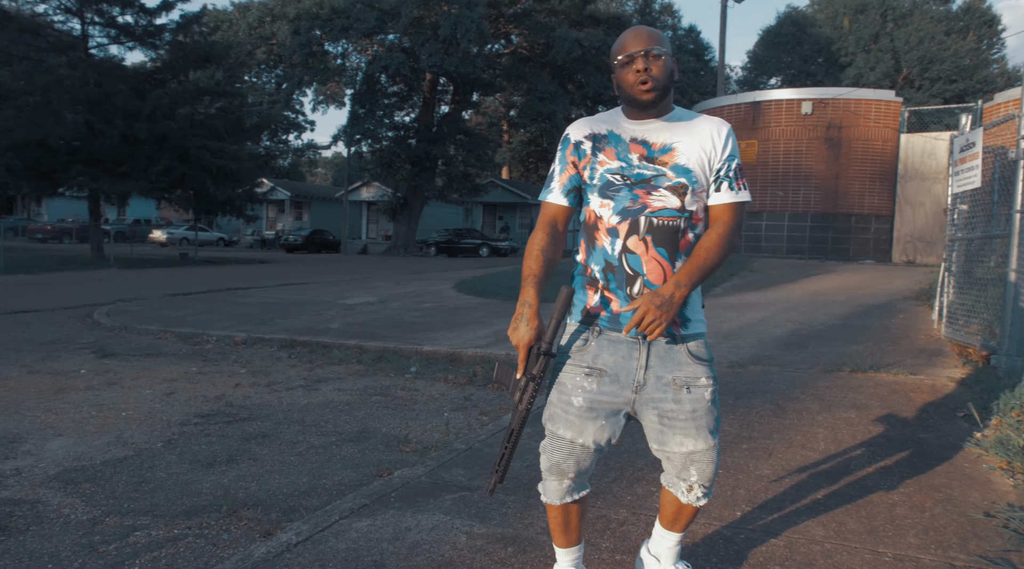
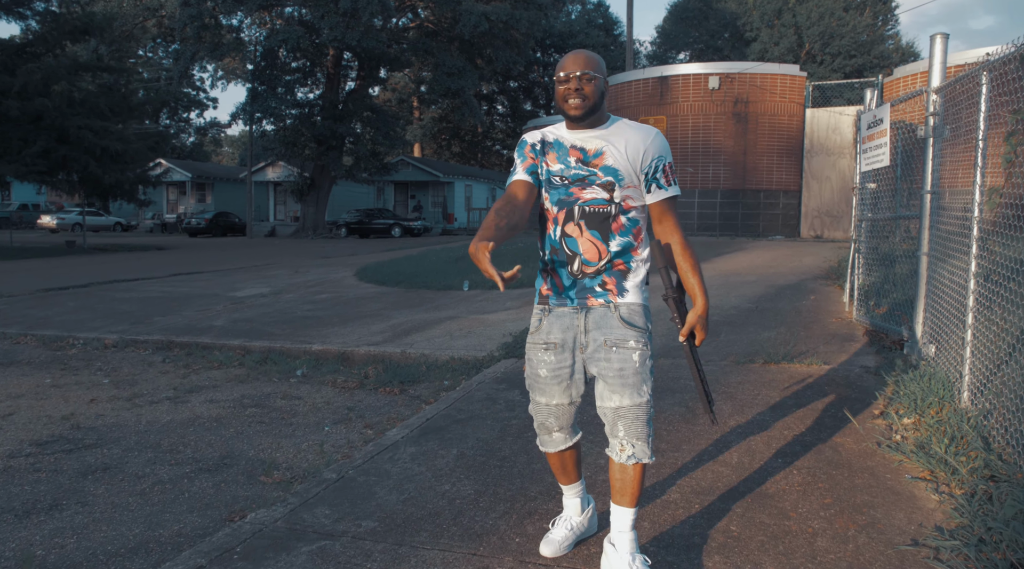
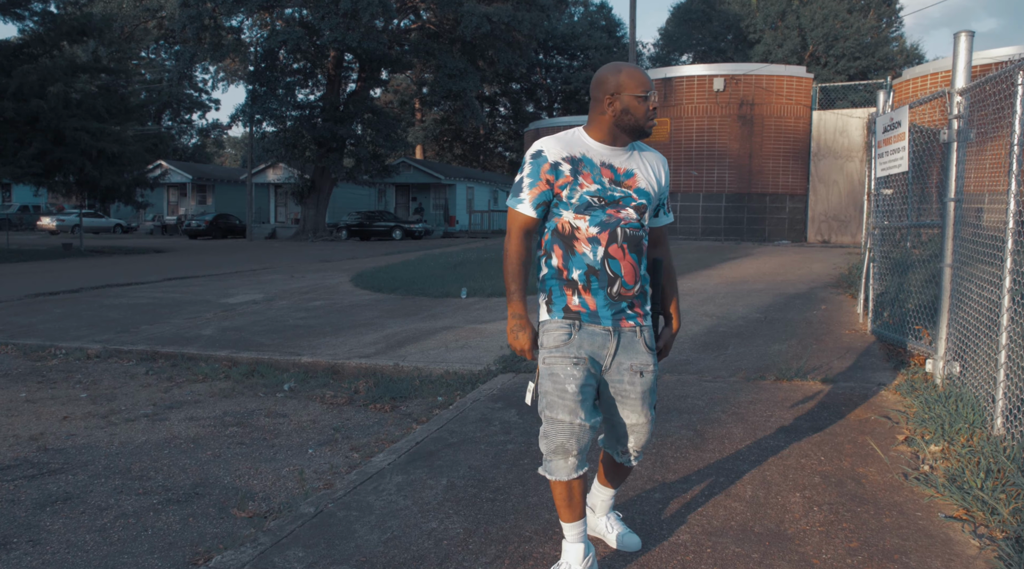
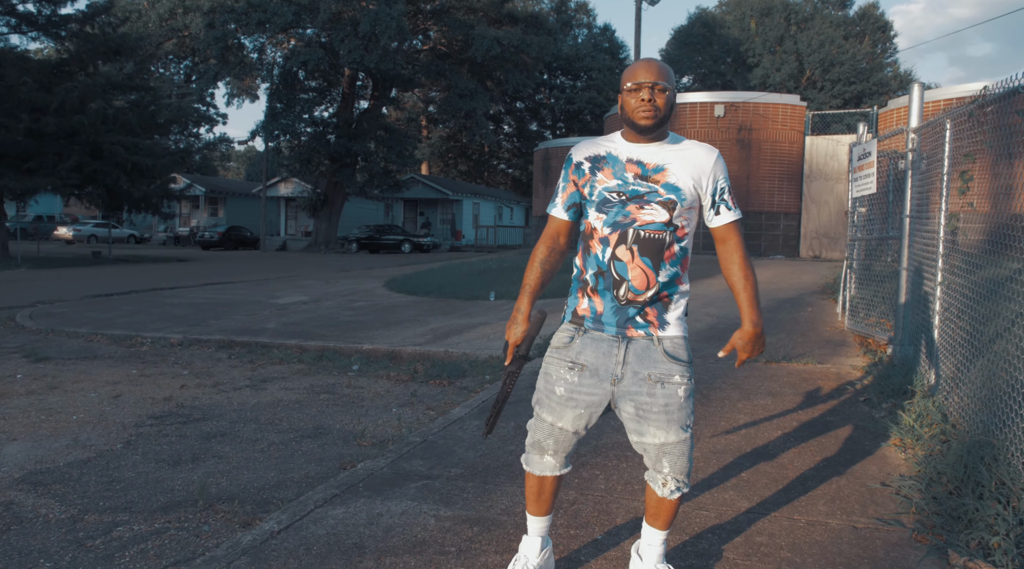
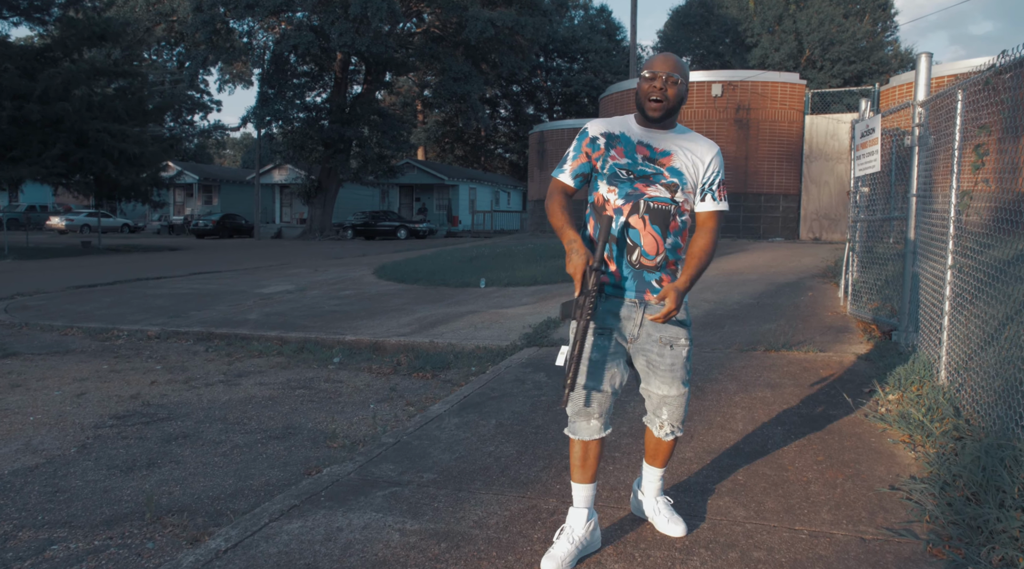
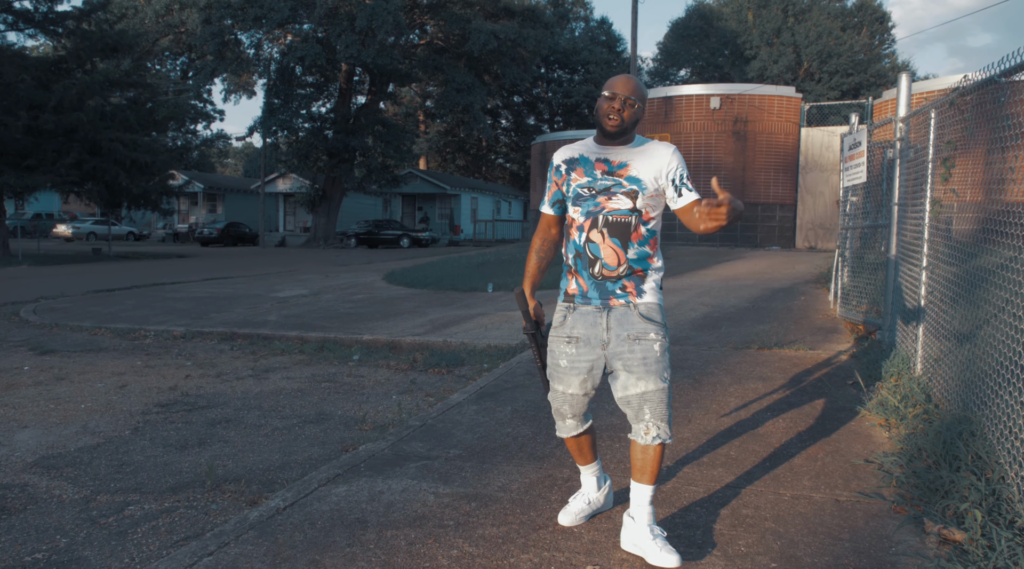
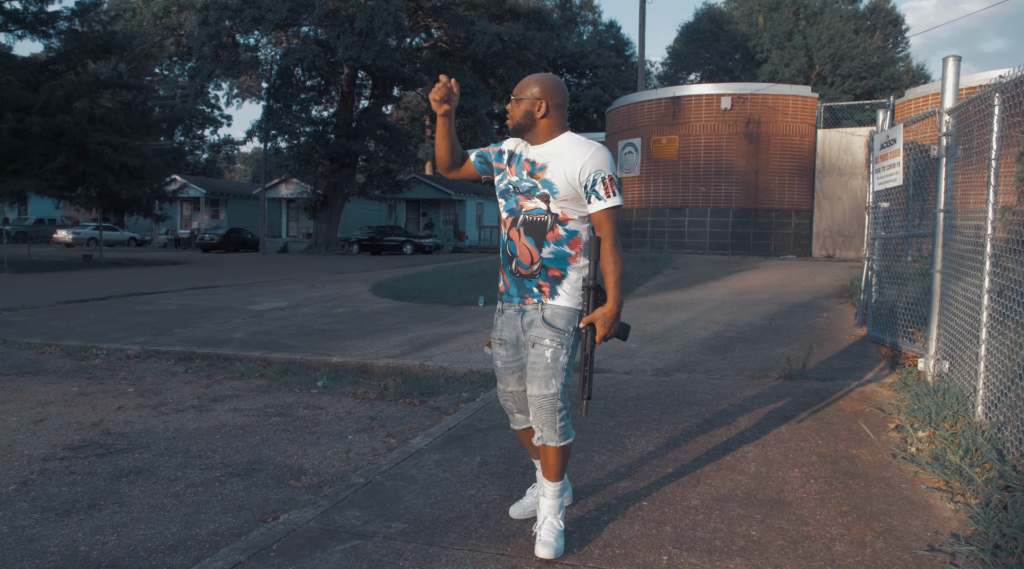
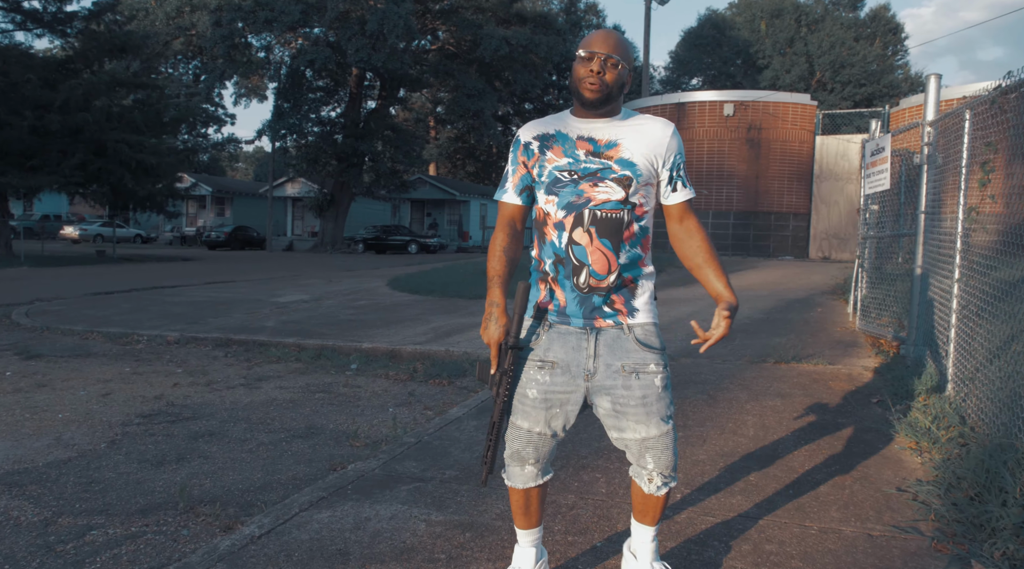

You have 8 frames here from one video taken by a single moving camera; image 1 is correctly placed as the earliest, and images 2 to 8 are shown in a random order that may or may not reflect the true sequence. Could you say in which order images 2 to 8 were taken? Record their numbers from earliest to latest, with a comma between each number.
8, 4, 6, 5, 2, 3, 7
